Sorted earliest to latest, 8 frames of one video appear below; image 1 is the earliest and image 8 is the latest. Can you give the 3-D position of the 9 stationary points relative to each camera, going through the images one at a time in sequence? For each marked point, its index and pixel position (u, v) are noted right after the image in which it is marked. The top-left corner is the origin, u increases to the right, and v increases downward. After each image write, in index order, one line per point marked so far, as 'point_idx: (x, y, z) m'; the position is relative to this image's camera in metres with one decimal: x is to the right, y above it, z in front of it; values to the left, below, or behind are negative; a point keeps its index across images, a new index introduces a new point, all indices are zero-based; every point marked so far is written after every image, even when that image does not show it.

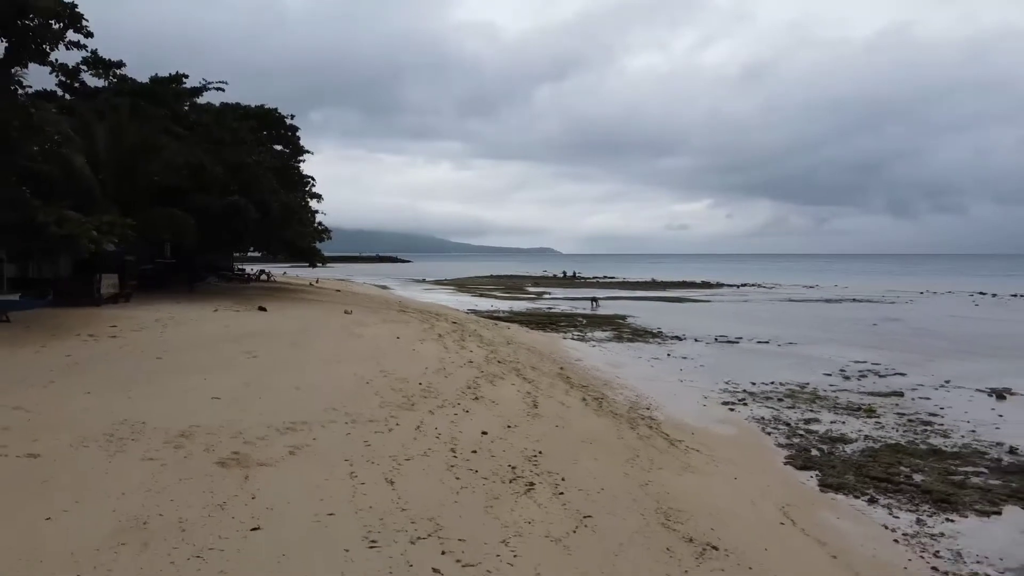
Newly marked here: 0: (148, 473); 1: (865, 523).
0: (-2.1, -1.1, +5.3) m
1: (+2.5, -1.6, +6.2) m
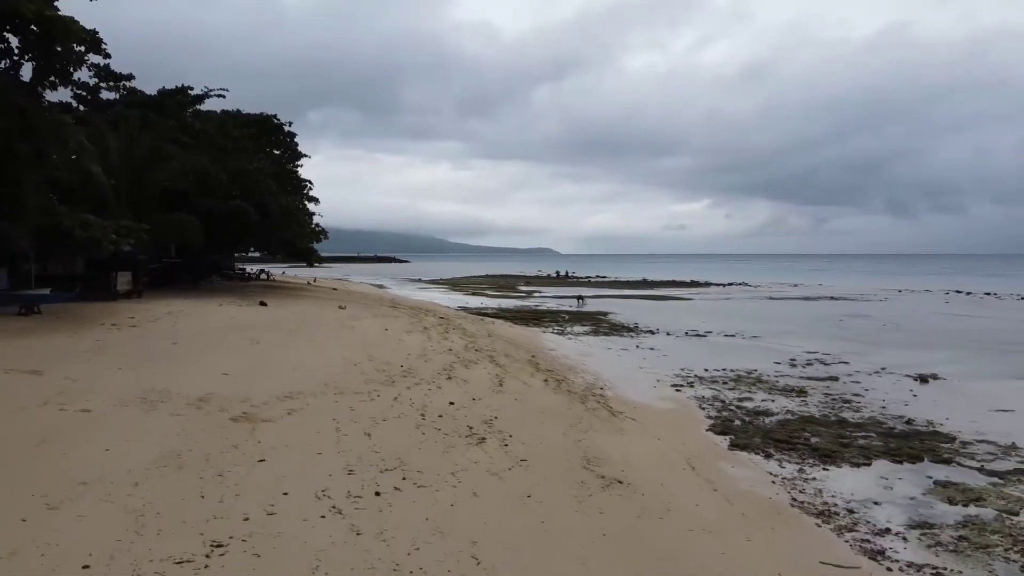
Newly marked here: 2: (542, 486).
0: (-2.5, -1.0, +6.7) m
1: (+2.1, -1.6, +7.6) m
2: (+0.2, -1.4, +6.3) m
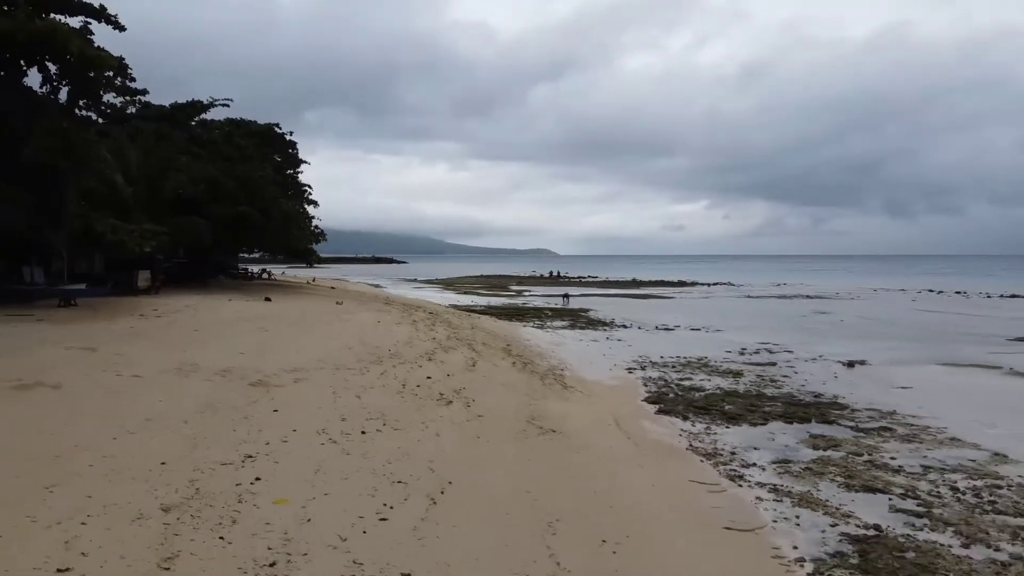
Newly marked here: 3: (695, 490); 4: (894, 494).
0: (-2.9, -0.9, +8.6) m
1: (+1.7, -1.5, +9.5) m
2: (-0.2, -1.3, +8.1) m
3: (+1.4, -1.6, +6.9) m
4: (+3.0, -1.6, +7.0) m
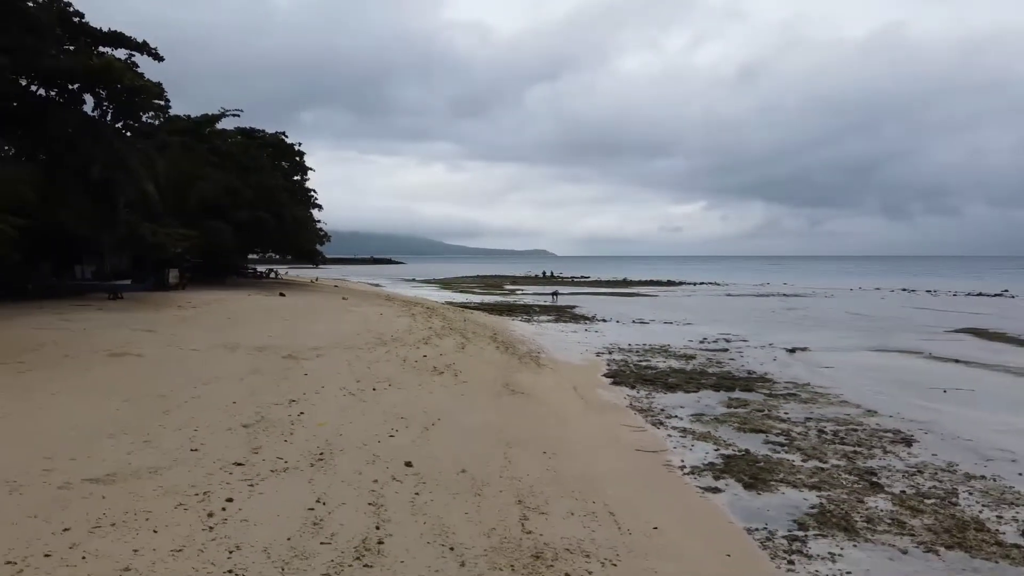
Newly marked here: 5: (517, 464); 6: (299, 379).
0: (-3.2, -0.9, +10.9) m
1: (+1.4, -1.4, +11.8) m
2: (-0.5, -1.2, +10.5) m
3: (+1.1, -1.5, +9.2) m
4: (+2.7, -1.5, +9.3) m
5: (+0.1, -1.4, +7.1) m
6: (-2.3, -1.0, +9.7) m
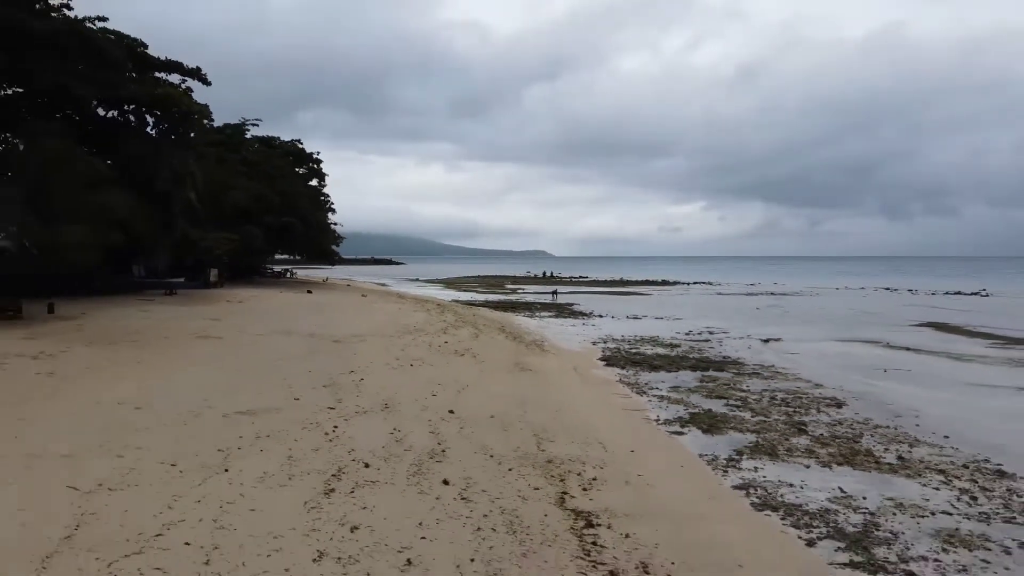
0: (-3.0, -0.8, +13.2) m
1: (+1.6, -1.3, +14.1) m
2: (-0.3, -1.2, +12.7) m
3: (+1.3, -1.4, +11.5) m
4: (+2.9, -1.4, +11.6) m
5: (+0.2, -1.3, +9.3) m
6: (-2.2, -0.9, +11.9) m
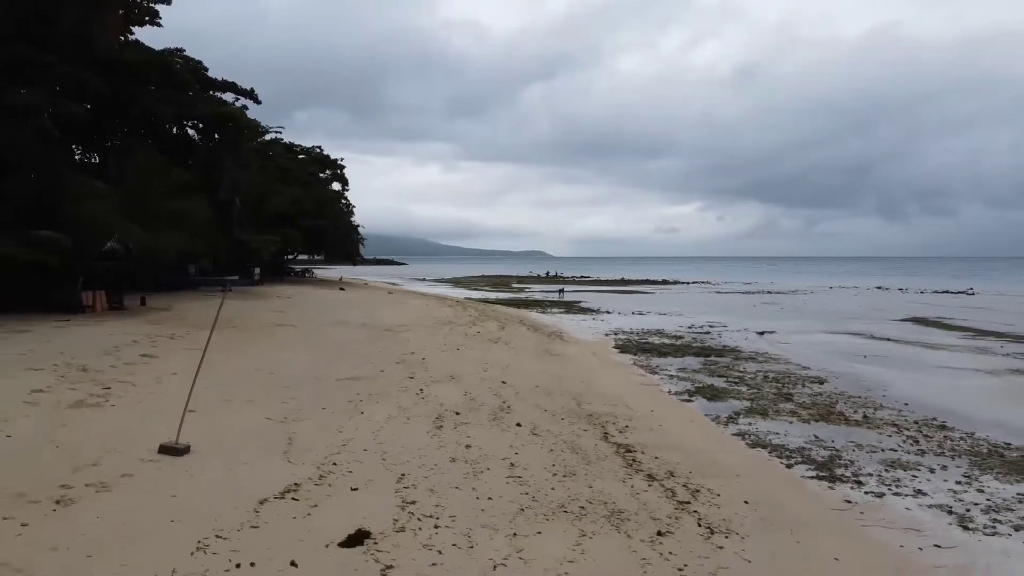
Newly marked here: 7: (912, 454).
0: (-2.6, -0.7, +15.2) m
1: (+2.1, -1.3, +16.2) m
2: (+0.2, -1.1, +14.8) m
3: (+1.8, -1.3, +13.6) m
4: (+3.4, -1.4, +13.6) m
5: (+0.7, -1.3, +11.4) m
6: (-1.7, -0.9, +14.0) m
7: (+3.7, -1.5, +8.2) m
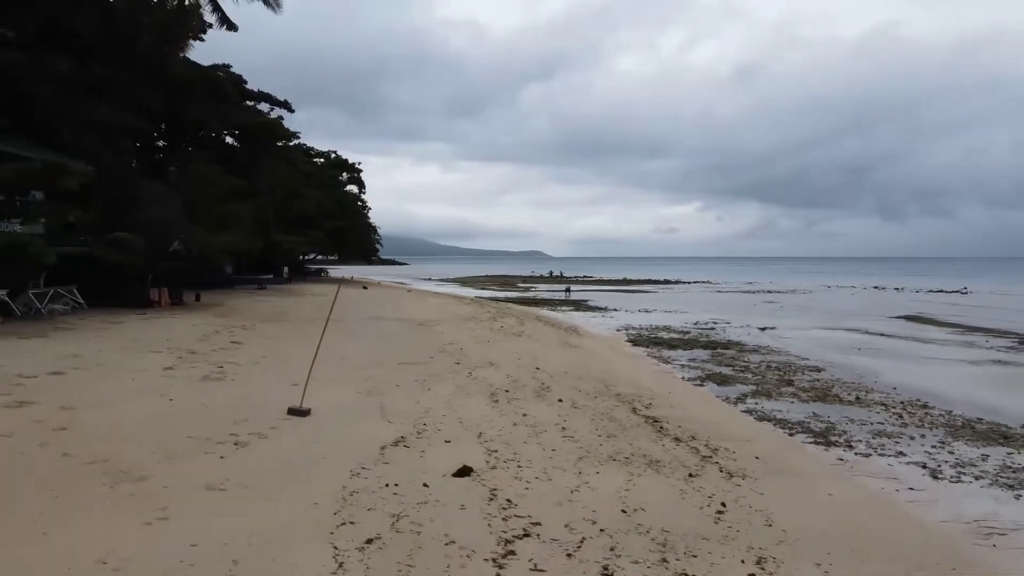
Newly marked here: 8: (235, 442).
0: (-2.1, -0.7, +16.6) m
1: (+2.5, -1.2, +17.6) m
2: (+0.6, -1.1, +16.2) m
3: (+2.2, -1.3, +15.0) m
4: (+3.8, -1.3, +15.0) m
5: (+1.2, -1.2, +12.8) m
6: (-1.2, -0.8, +15.4) m
7: (+4.2, -1.5, +9.6) m
8: (-1.8, -1.0, +5.8) m
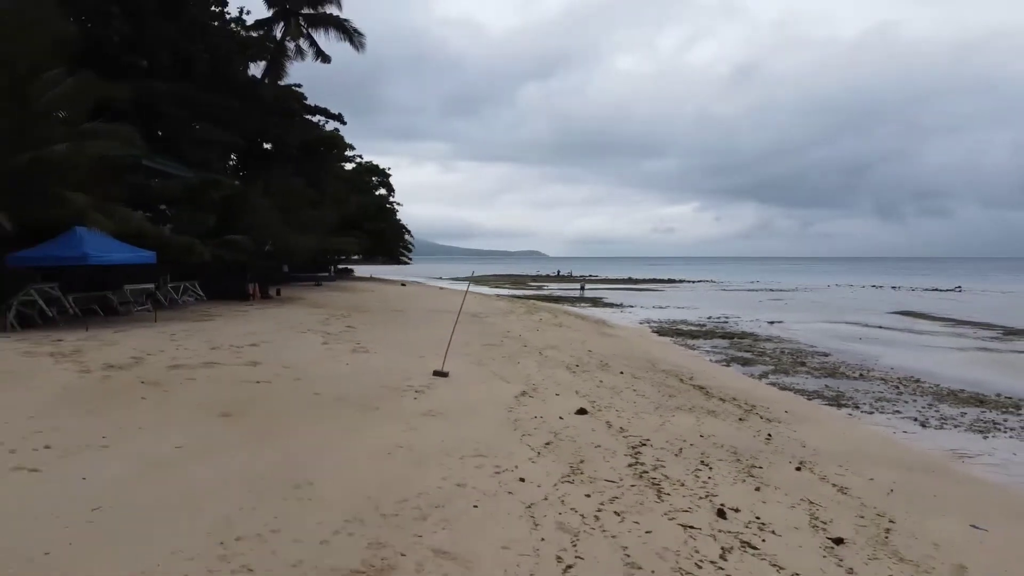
0: (-1.2, -0.6, +18.8) m
1: (+3.4, -1.1, +19.8) m
2: (+1.6, -1.0, +18.4) m
3: (+3.2, -1.2, +17.2) m
4: (+4.7, -1.2, +17.3) m
5: (+2.1, -1.1, +15.0) m
6: (-0.3, -0.7, +17.6) m
7: (+5.1, -1.4, +11.9) m
8: (-0.9, -0.9, +8.1) m
